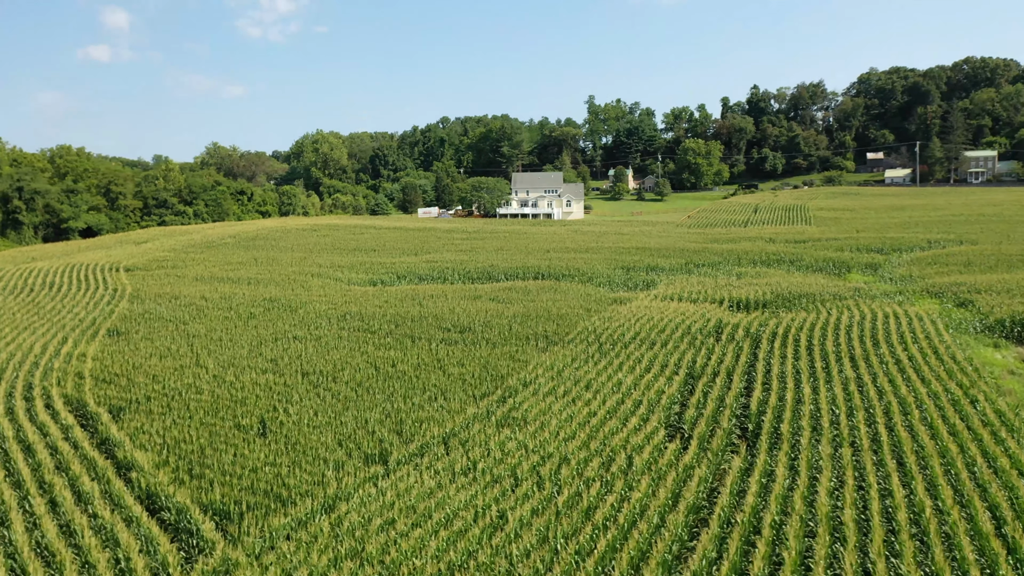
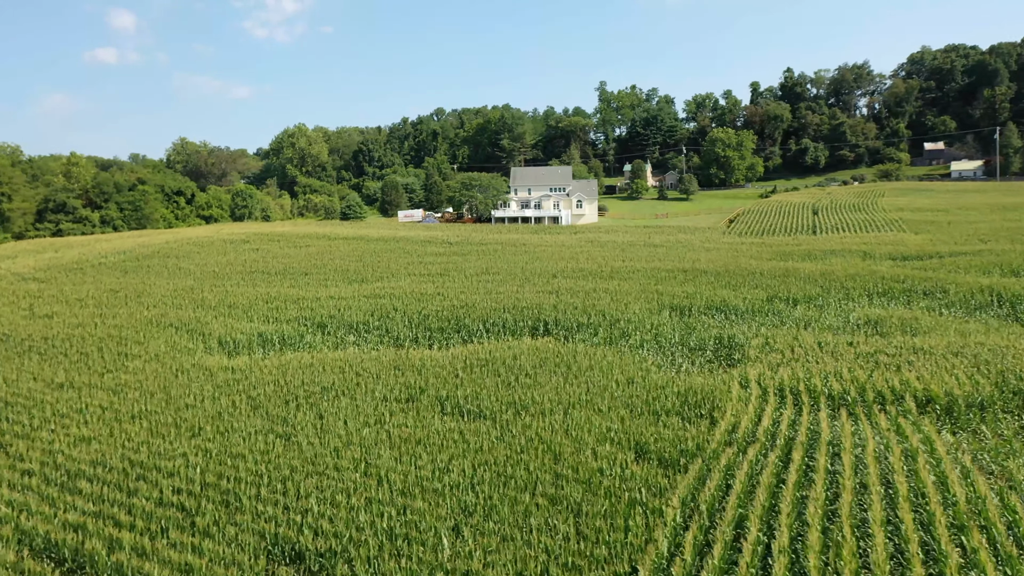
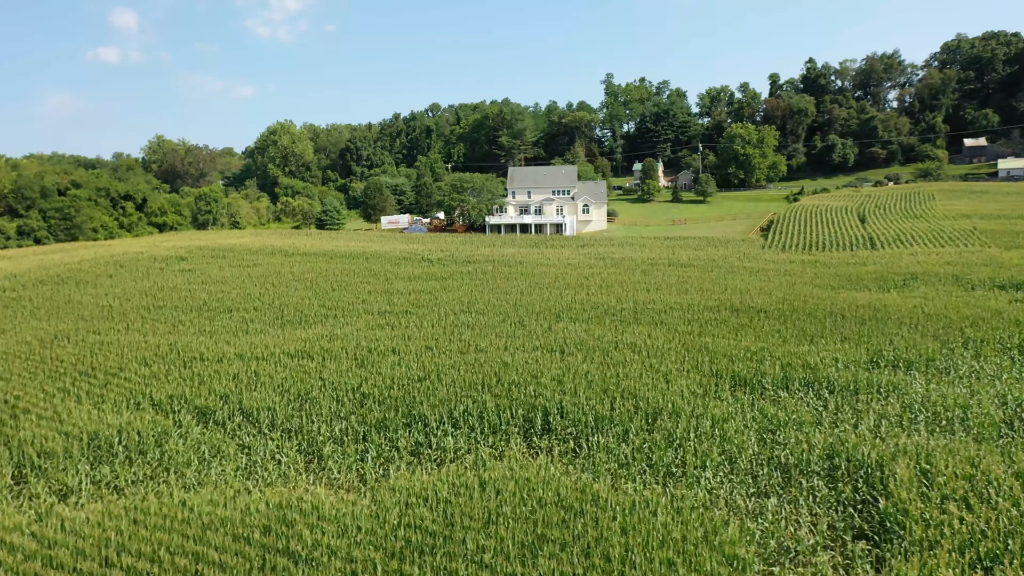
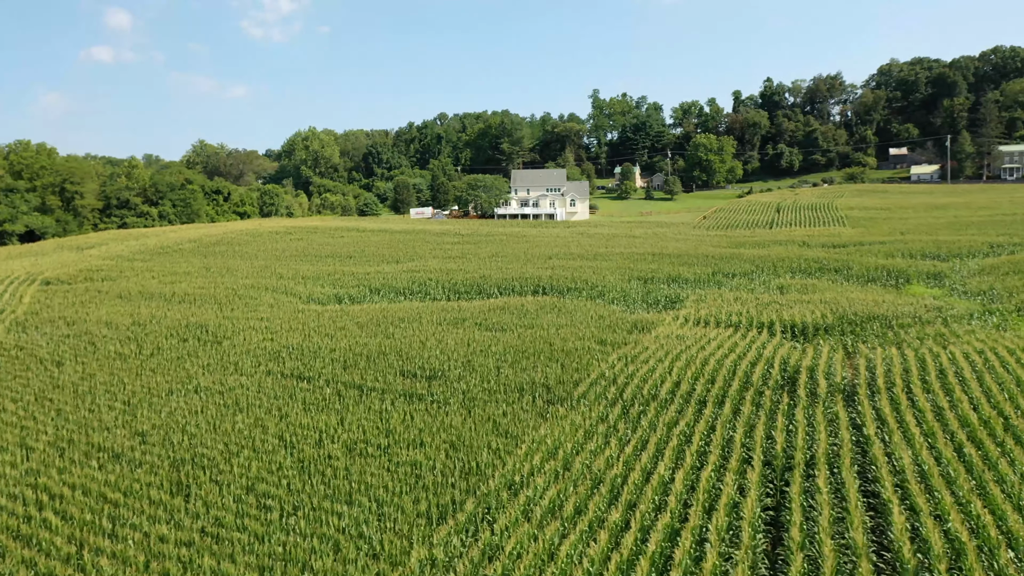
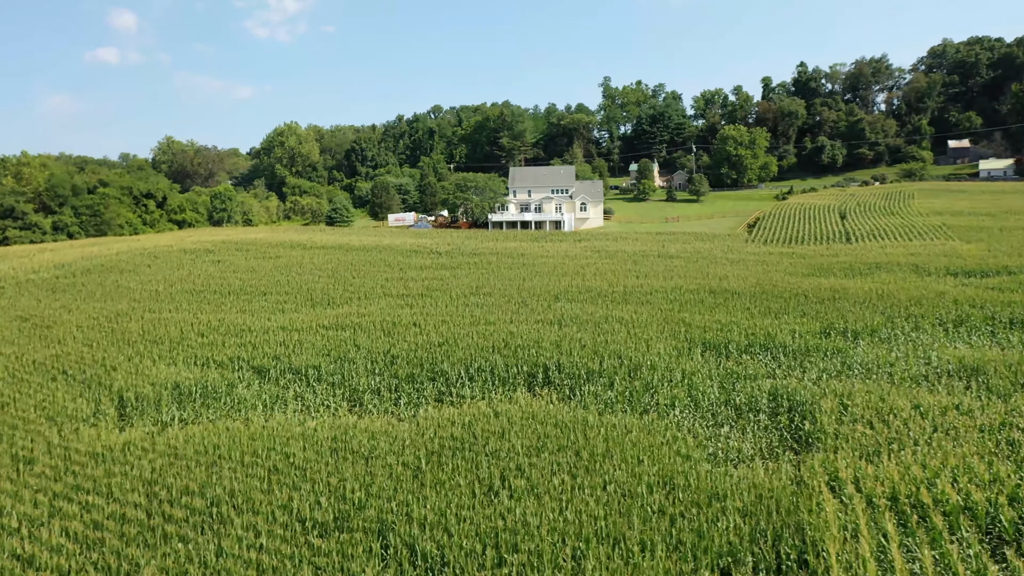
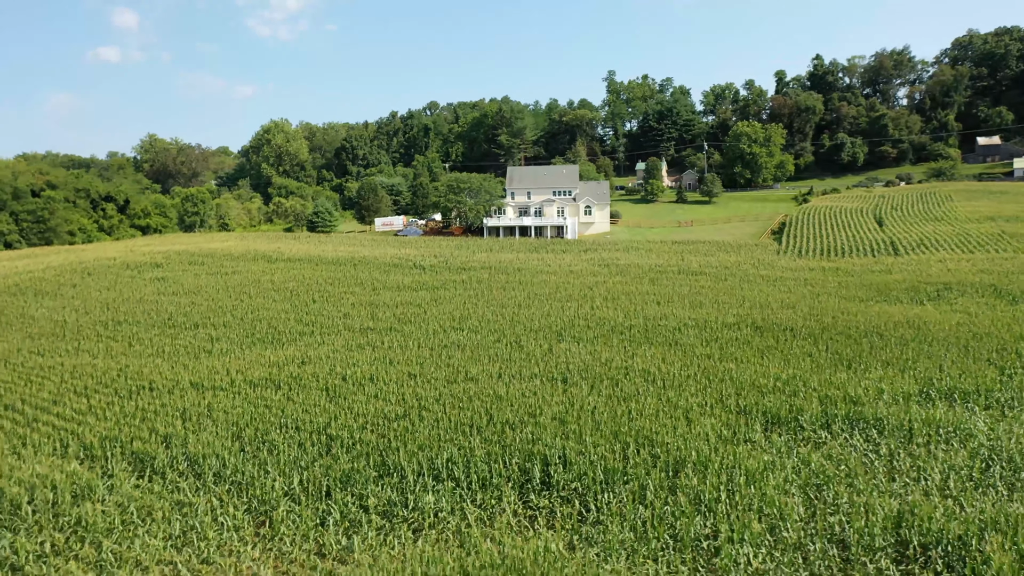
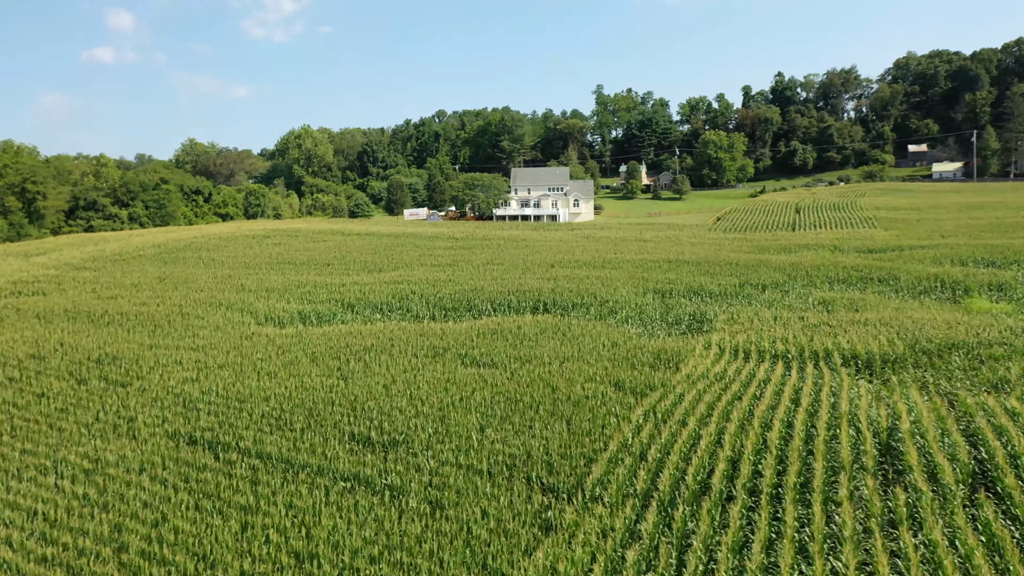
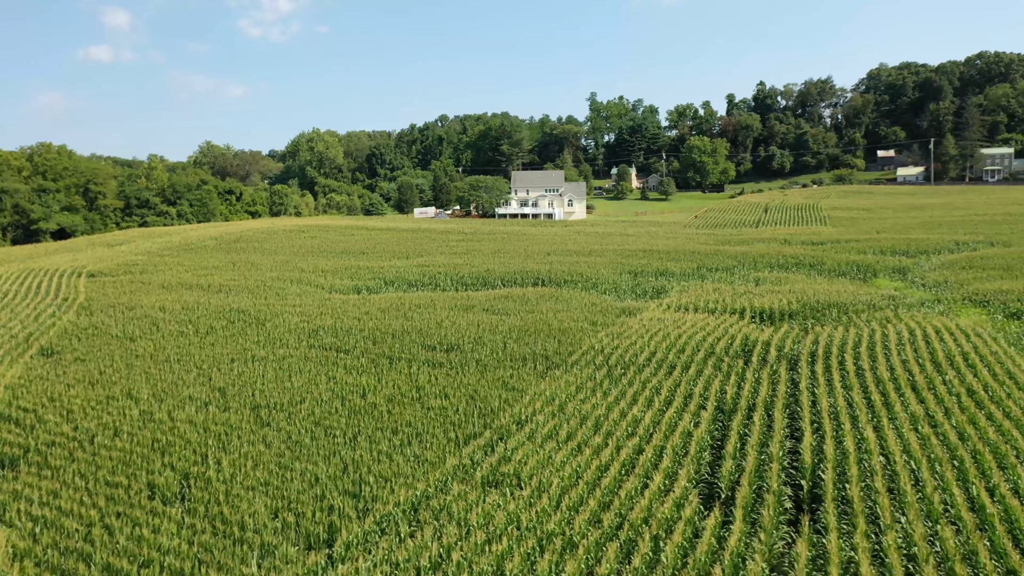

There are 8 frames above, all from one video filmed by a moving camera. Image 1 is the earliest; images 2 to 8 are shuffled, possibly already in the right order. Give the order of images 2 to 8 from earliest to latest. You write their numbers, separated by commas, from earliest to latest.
8, 4, 7, 2, 5, 3, 6
